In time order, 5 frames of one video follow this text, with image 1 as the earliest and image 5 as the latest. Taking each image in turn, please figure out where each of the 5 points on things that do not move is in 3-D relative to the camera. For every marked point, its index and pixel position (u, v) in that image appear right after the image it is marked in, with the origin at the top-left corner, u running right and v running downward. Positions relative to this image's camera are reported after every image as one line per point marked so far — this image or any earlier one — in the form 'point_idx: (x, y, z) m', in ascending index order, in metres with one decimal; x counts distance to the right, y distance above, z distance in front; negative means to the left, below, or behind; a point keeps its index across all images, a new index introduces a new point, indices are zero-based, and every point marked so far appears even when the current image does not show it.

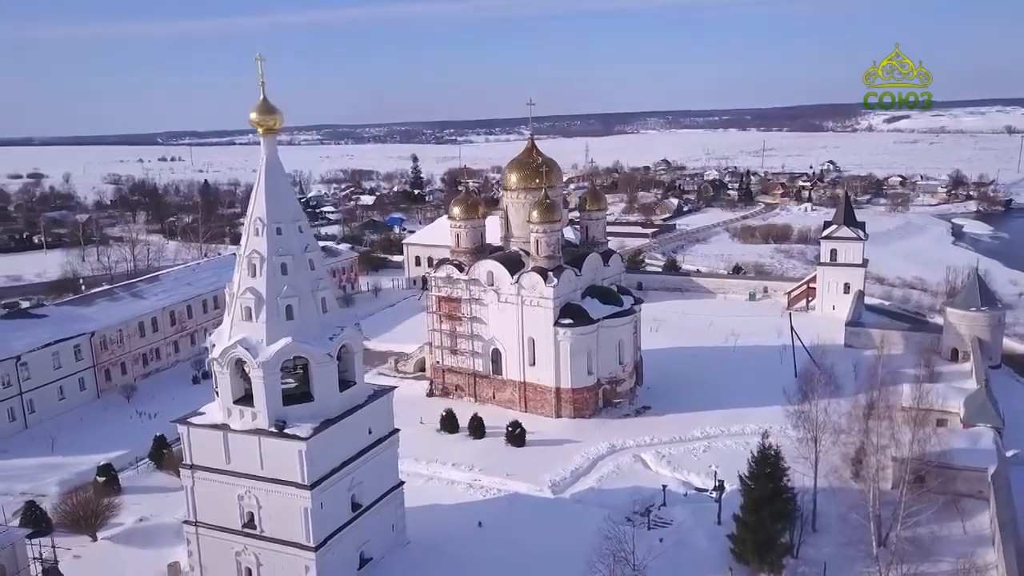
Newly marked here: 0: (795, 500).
0: (+5.5, -4.1, +15.3) m
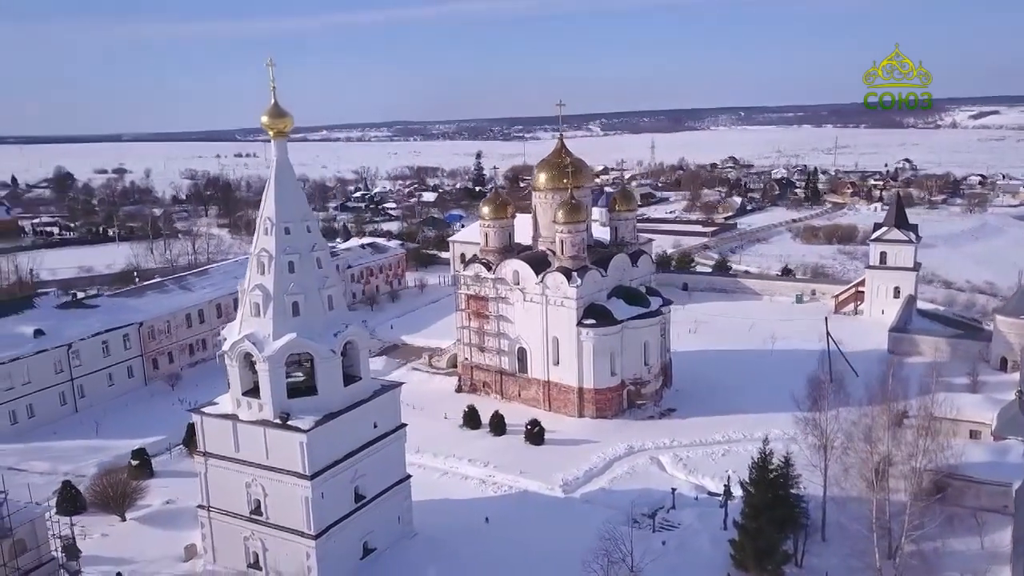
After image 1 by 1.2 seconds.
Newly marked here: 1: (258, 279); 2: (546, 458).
0: (+5.5, -4.2, +15.1) m
1: (-4.4, +0.2, +13.9) m
2: (+0.8, -4.3, +20.0) m
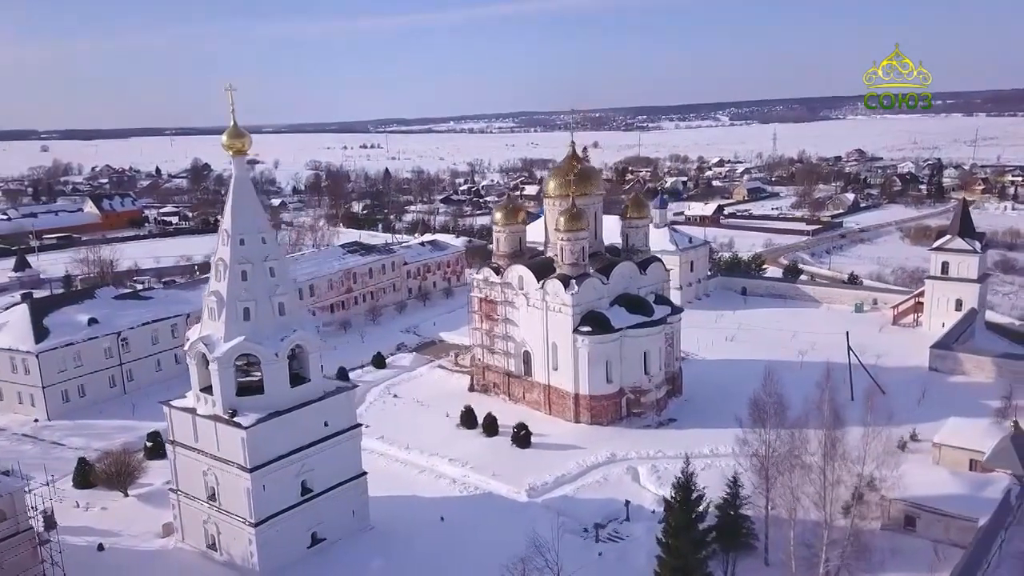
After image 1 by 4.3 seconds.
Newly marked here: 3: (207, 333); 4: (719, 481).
0: (+4.2, -4.6, +14.9) m
1: (-5.7, +0.1, +15.2) m
2: (+0.3, -4.5, +20.5) m
3: (-5.8, -0.9, +15.2) m
4: (+4.9, -4.6, +18.9) m
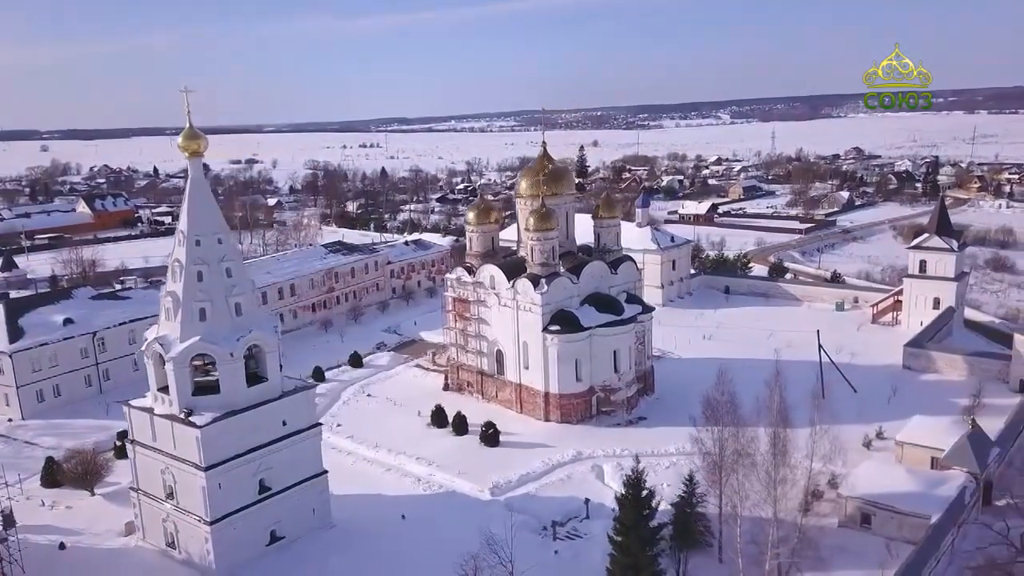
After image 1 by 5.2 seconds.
0: (+3.3, -4.5, +15.0) m
1: (-6.6, +0.1, +15.3) m
2: (-0.6, -4.5, +20.7) m
3: (-6.7, -0.9, +15.3) m
4: (+4.0, -4.6, +19.0) m
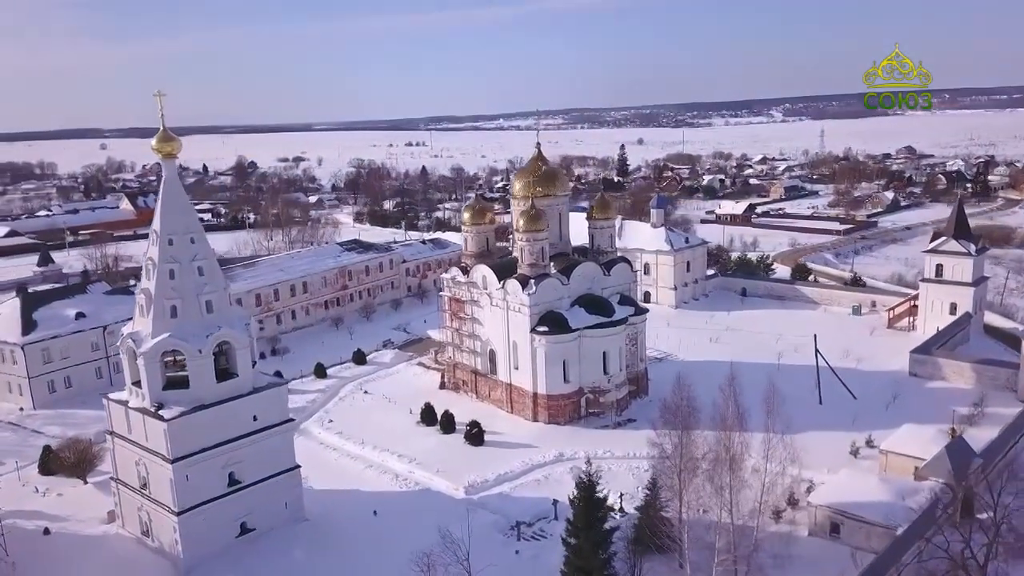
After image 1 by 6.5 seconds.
0: (+2.5, -4.6, +15.0) m
1: (-7.3, +0.1, +15.8) m
2: (-1.1, -4.5, +20.8) m
3: (-7.5, -0.8, +15.8) m
4: (+3.4, -4.7, +19.0) m
